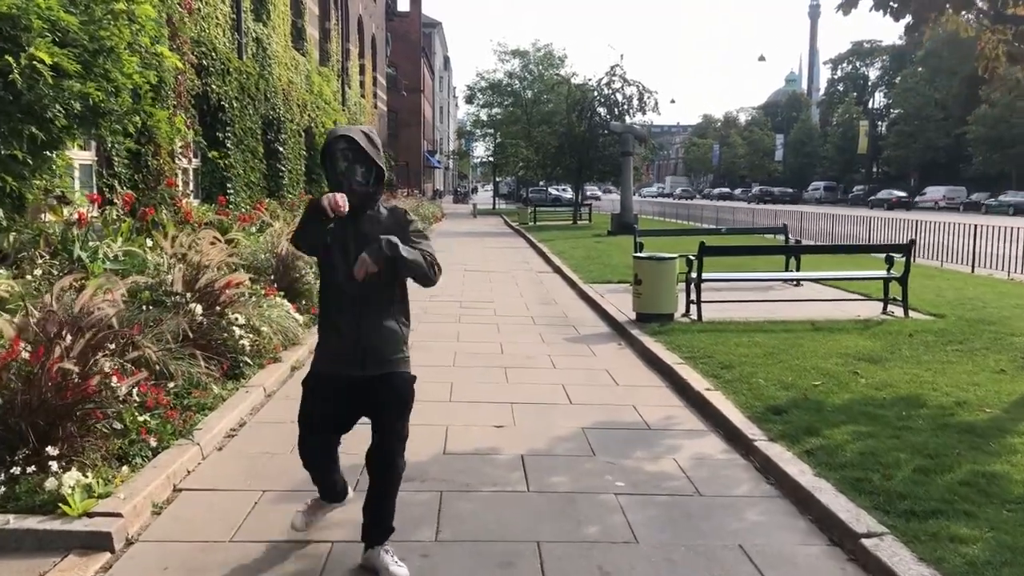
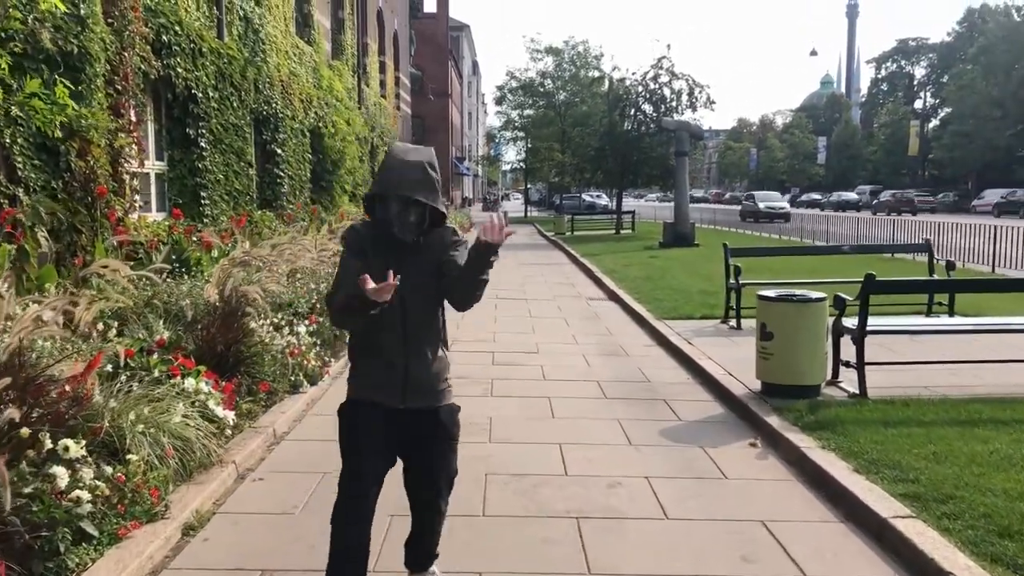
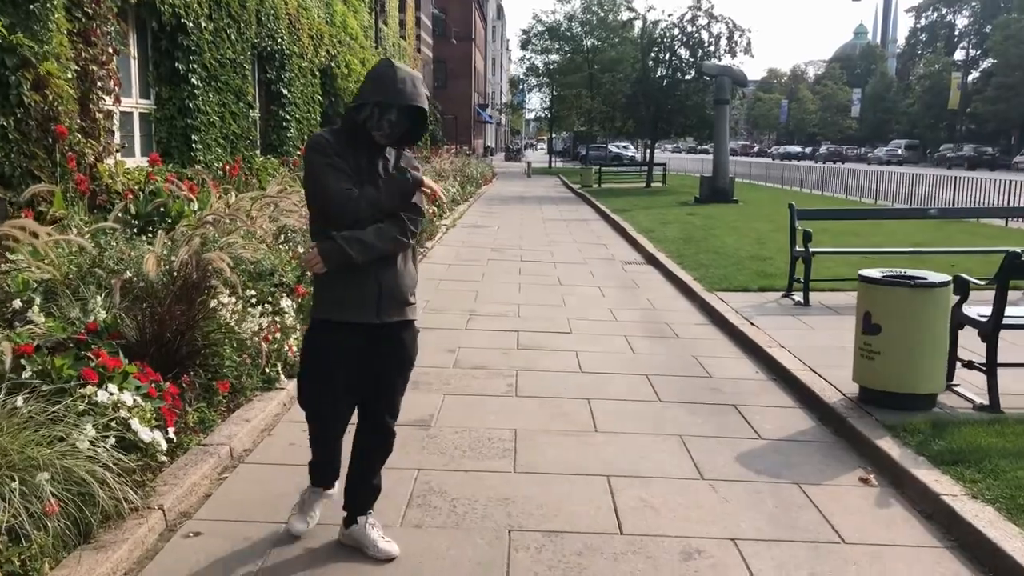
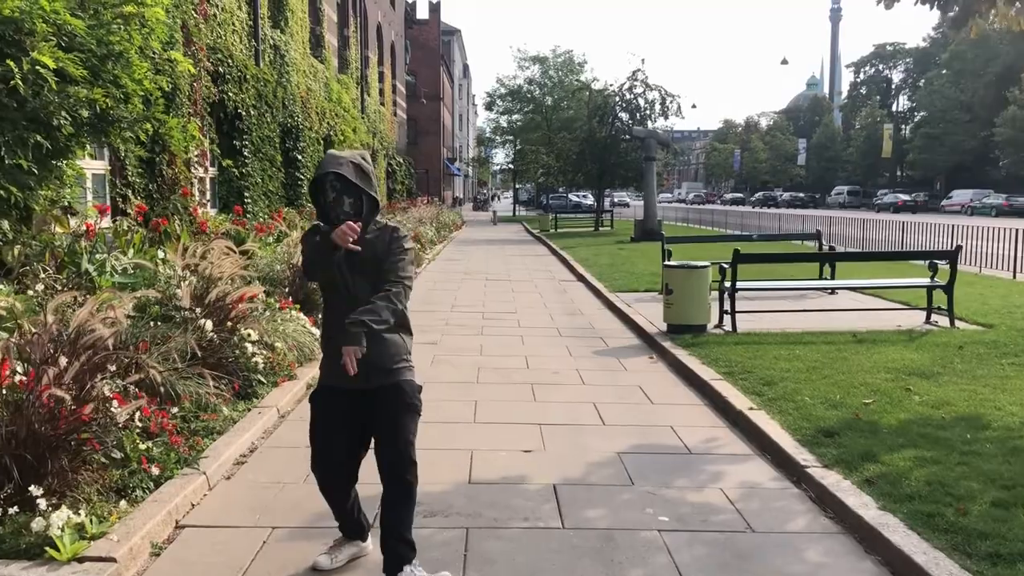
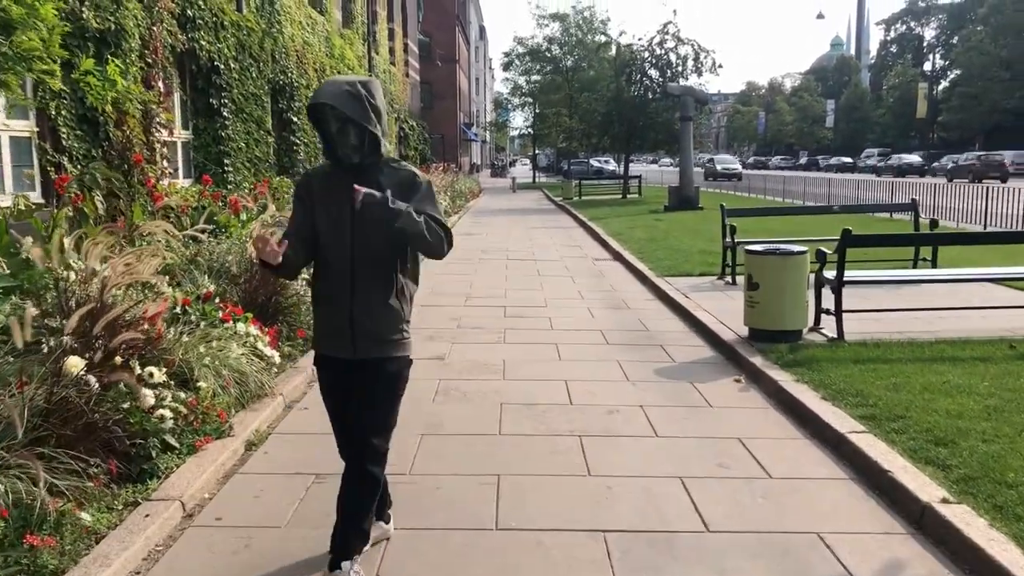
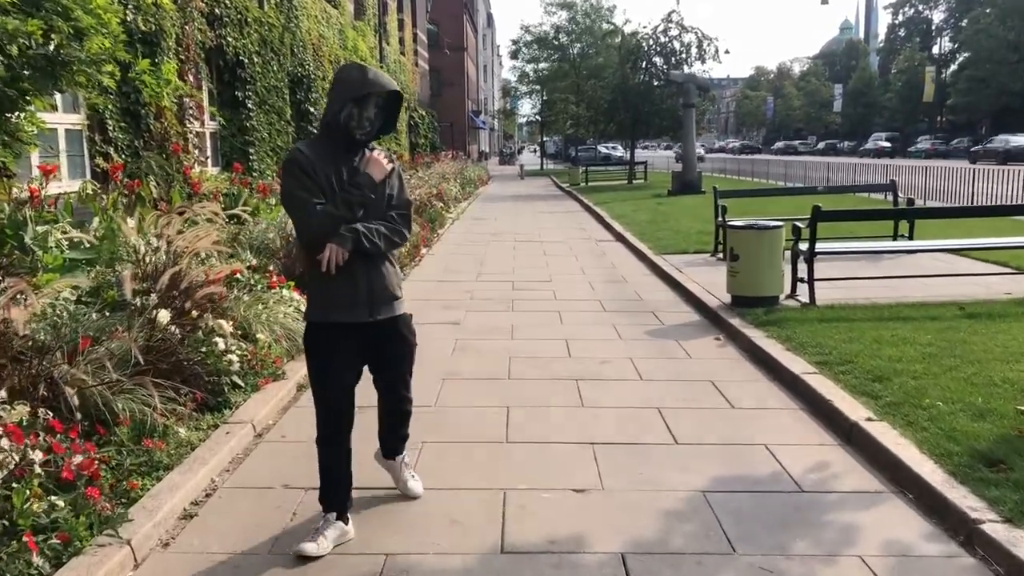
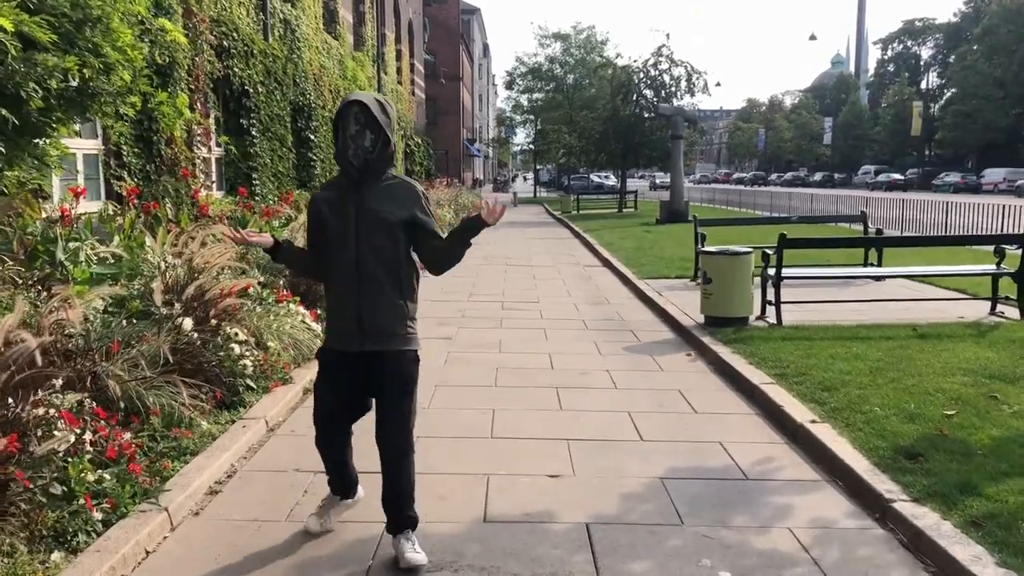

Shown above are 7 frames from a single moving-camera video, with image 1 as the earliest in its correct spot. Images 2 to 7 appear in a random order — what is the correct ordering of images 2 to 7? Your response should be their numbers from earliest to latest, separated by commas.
4, 7, 6, 5, 2, 3
